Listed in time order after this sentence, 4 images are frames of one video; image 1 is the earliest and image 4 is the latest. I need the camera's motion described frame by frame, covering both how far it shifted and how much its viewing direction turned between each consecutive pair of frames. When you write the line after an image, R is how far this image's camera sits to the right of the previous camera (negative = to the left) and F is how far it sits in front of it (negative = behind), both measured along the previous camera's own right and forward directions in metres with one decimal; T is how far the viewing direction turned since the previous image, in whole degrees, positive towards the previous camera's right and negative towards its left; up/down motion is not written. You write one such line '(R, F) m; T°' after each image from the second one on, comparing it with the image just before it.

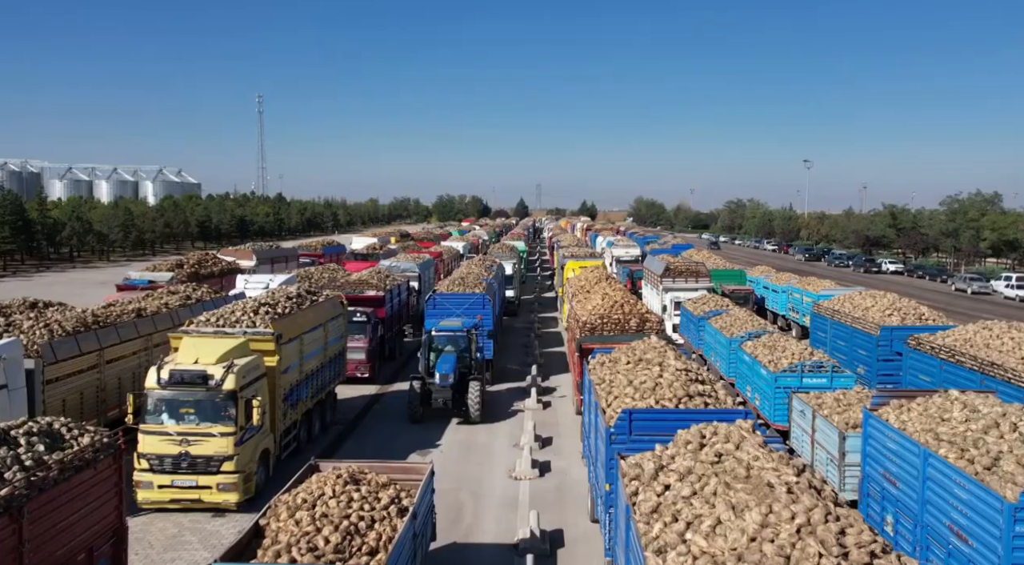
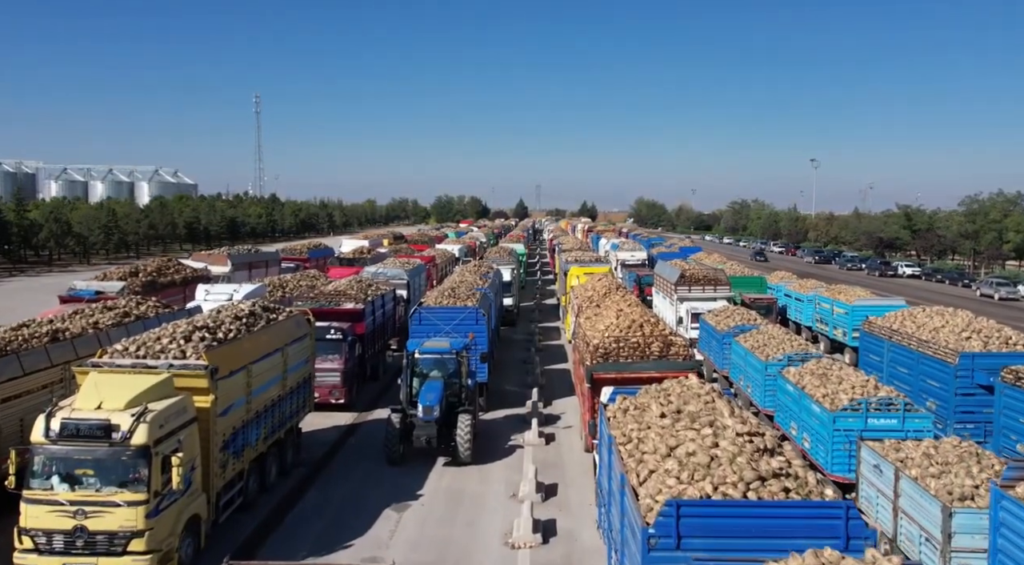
(0.0, +2.3) m; 0°
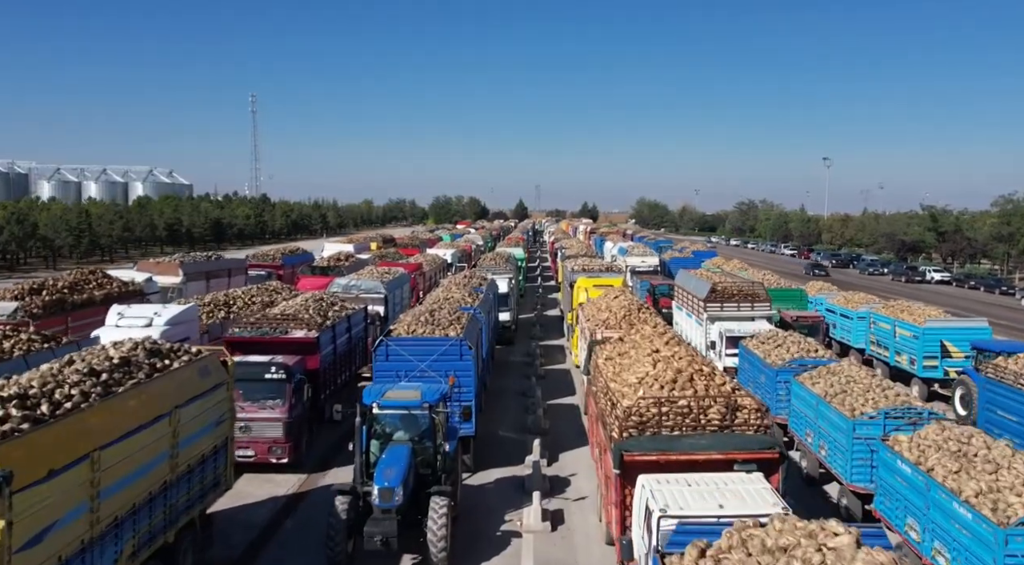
(+0.1, +3.5) m; 0°
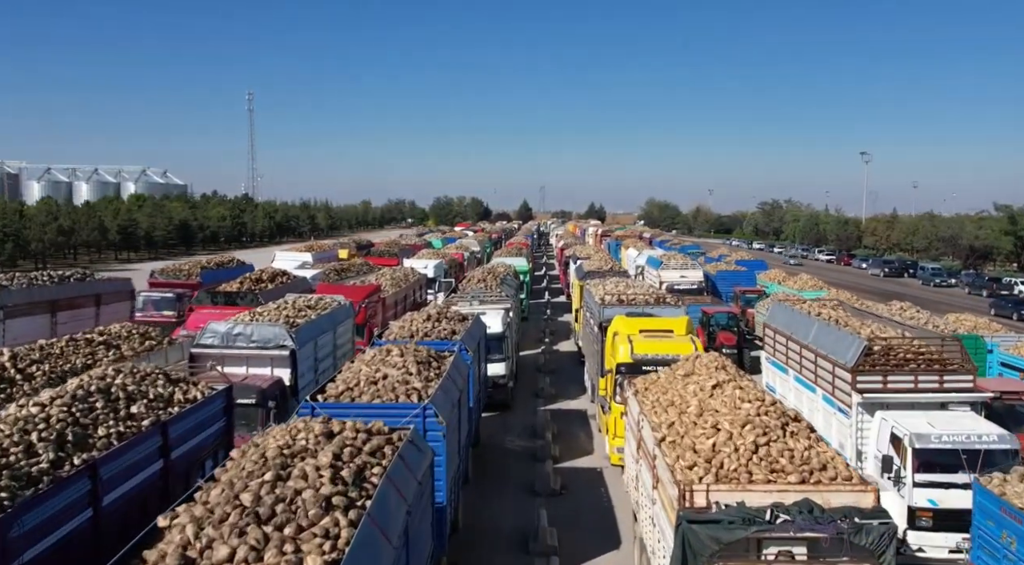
(+0.2, +7.9) m; 0°
